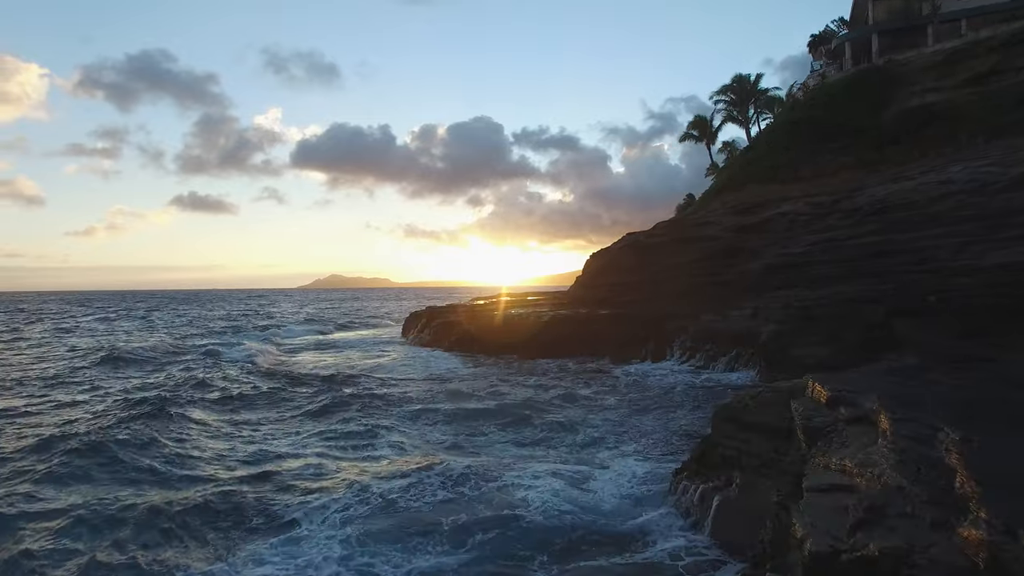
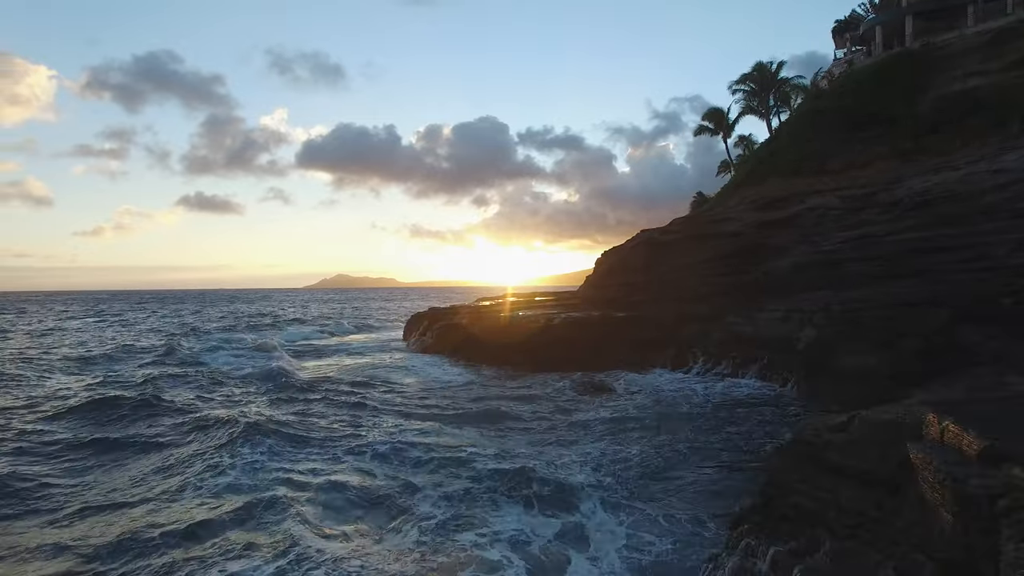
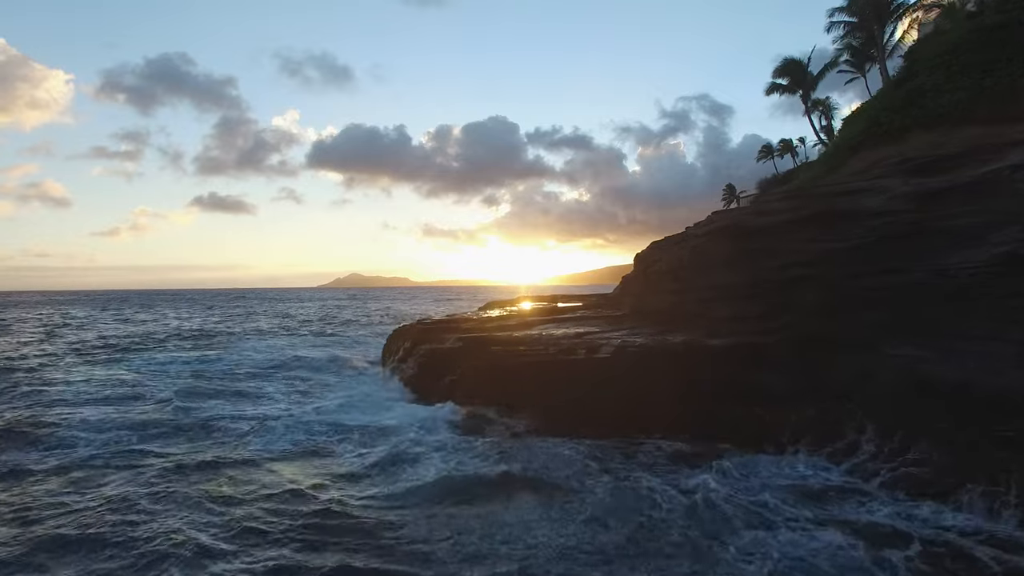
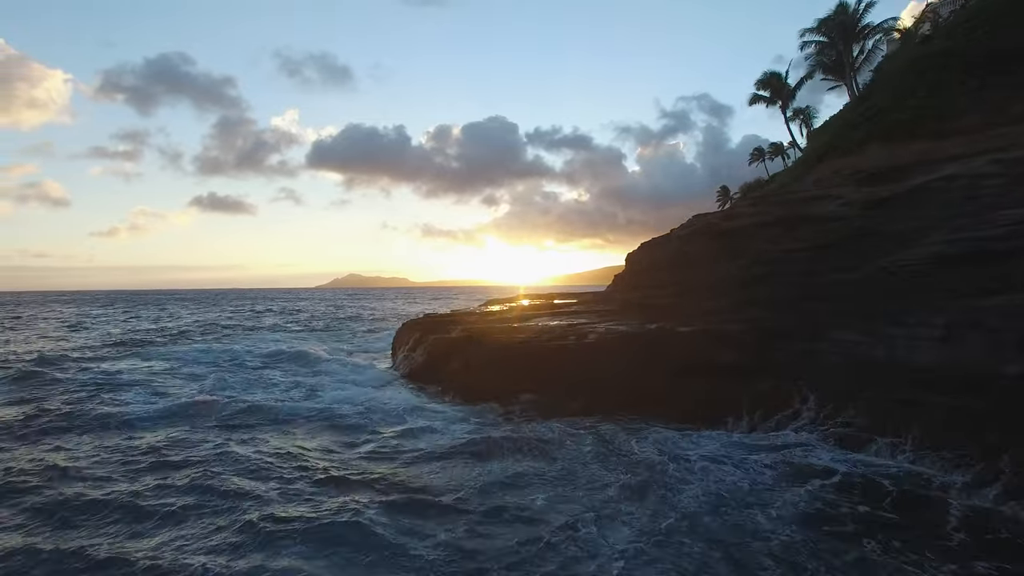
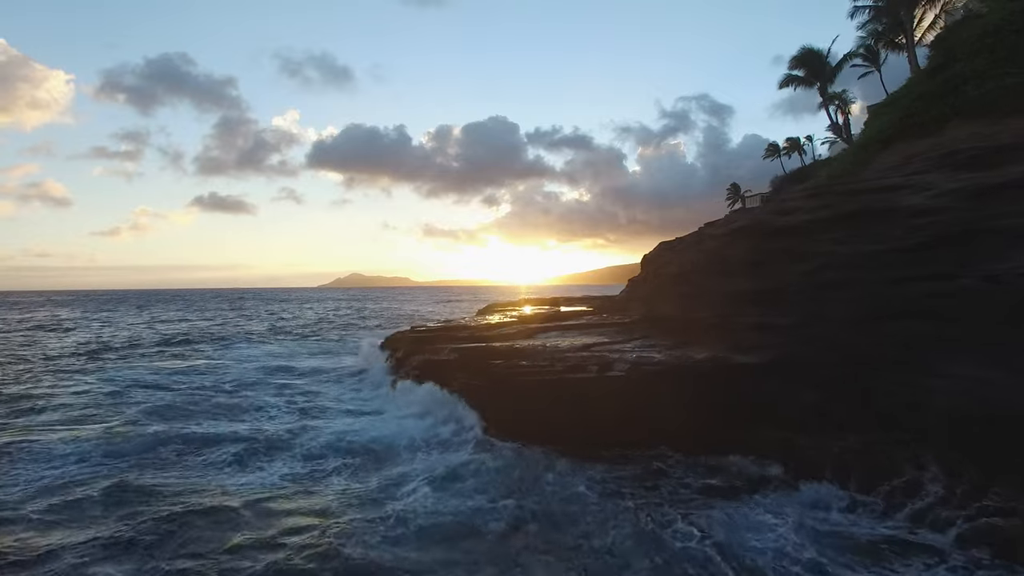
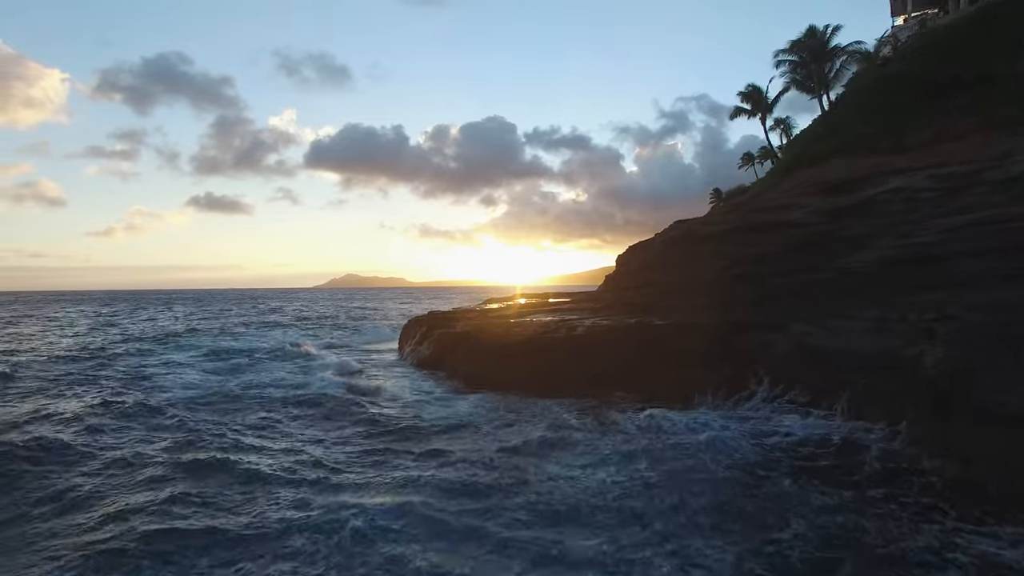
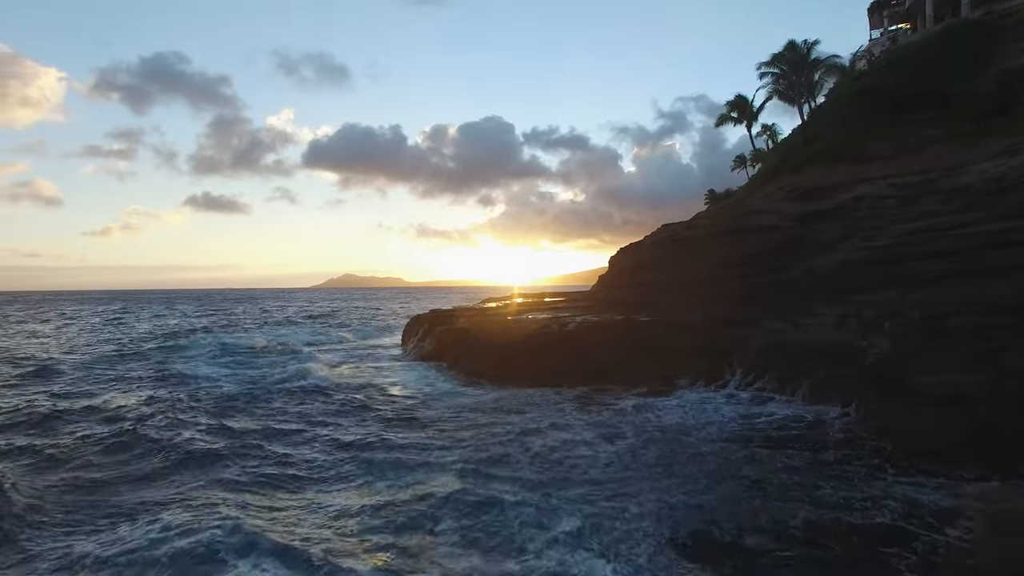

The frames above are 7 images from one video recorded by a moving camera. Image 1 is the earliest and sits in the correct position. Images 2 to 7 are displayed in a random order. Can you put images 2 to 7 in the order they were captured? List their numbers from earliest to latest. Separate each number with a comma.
2, 7, 6, 4, 3, 5
